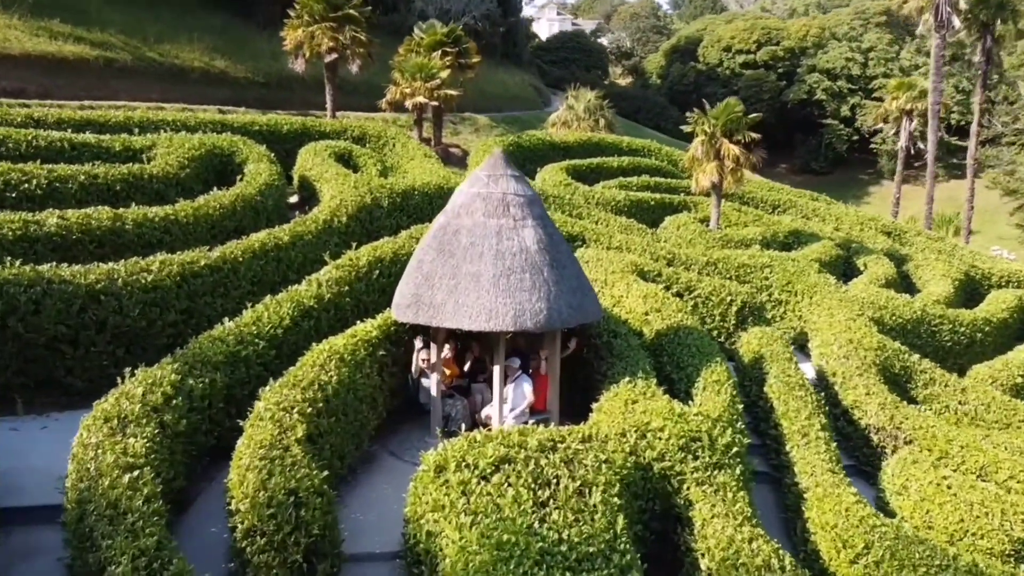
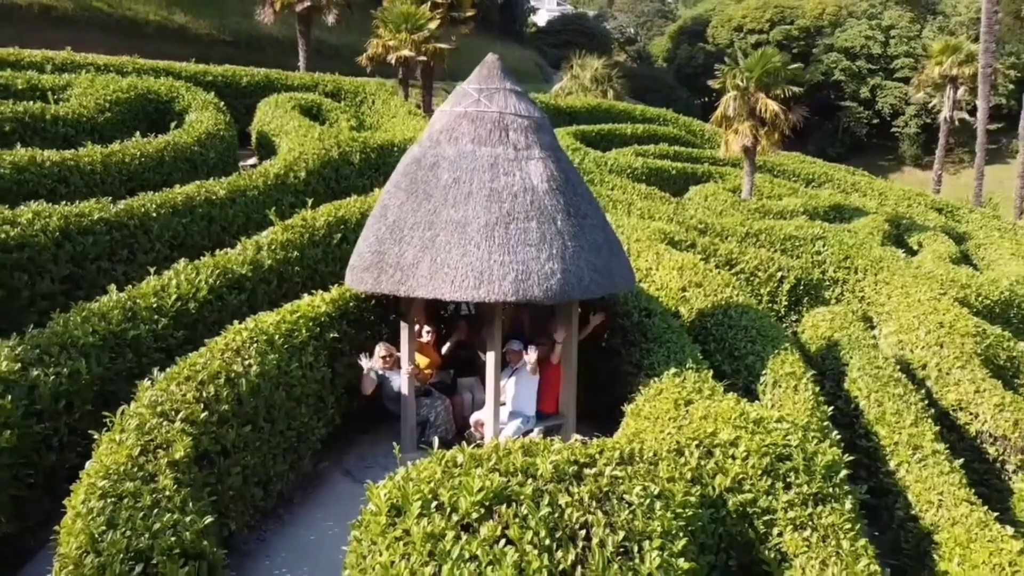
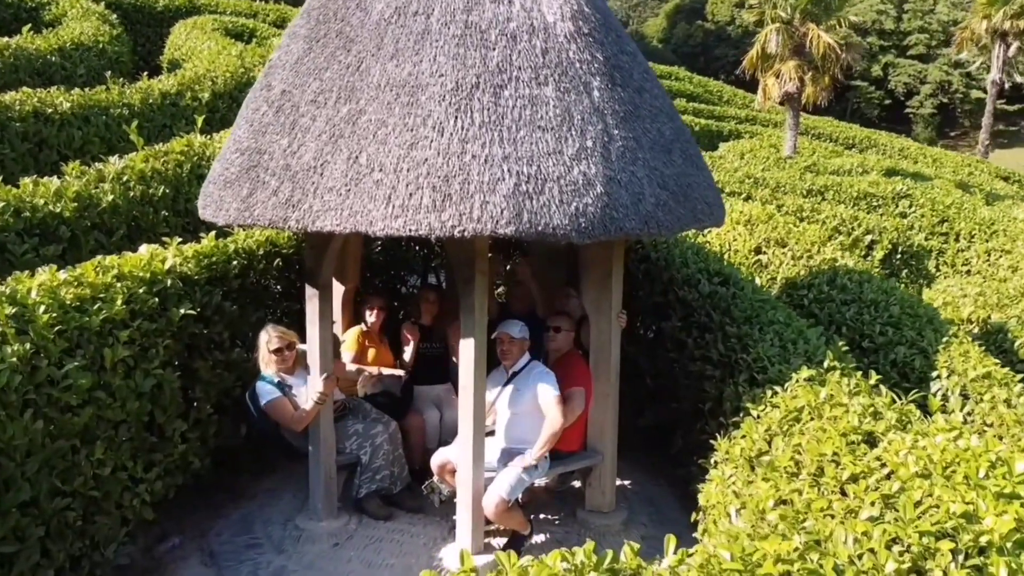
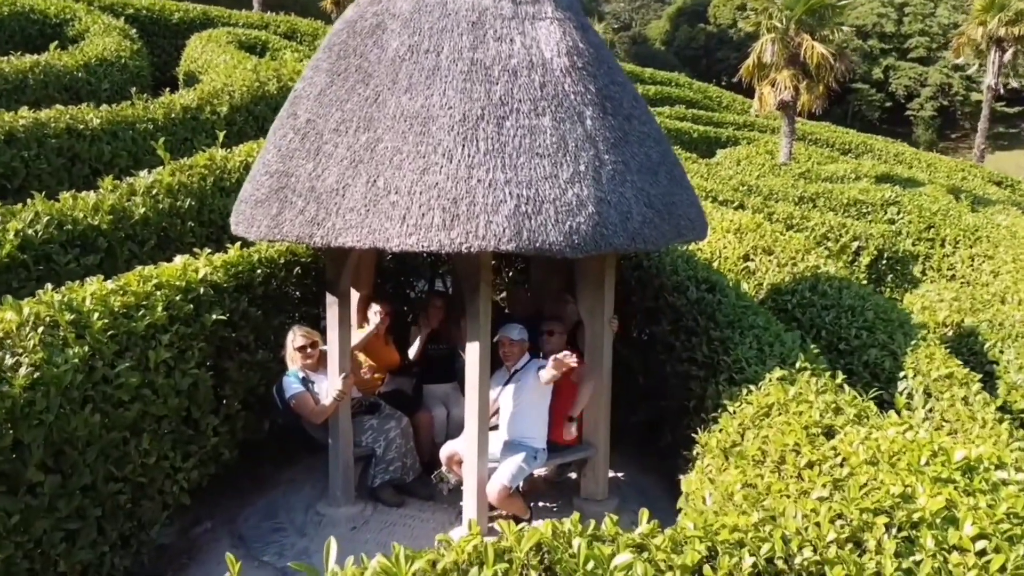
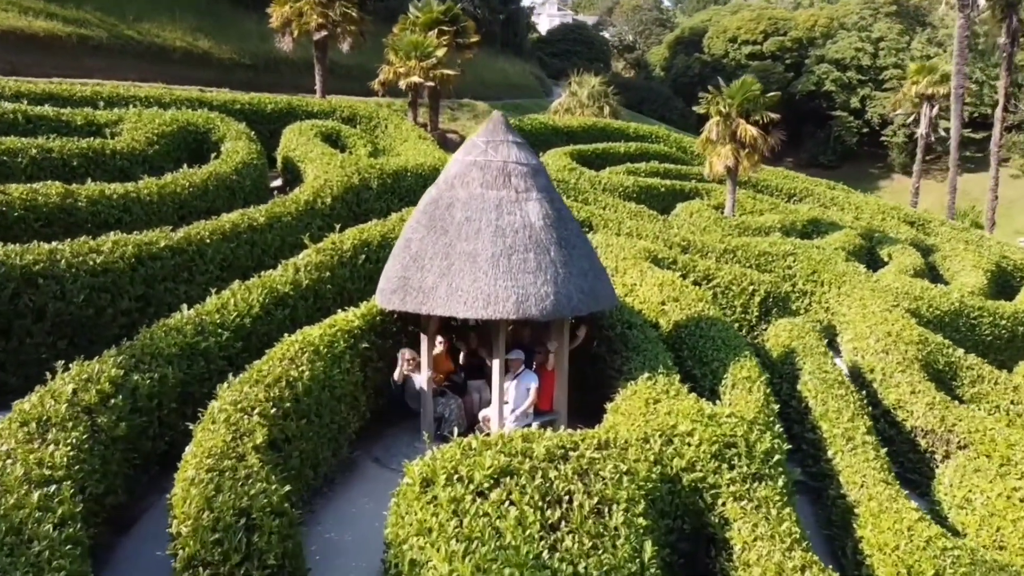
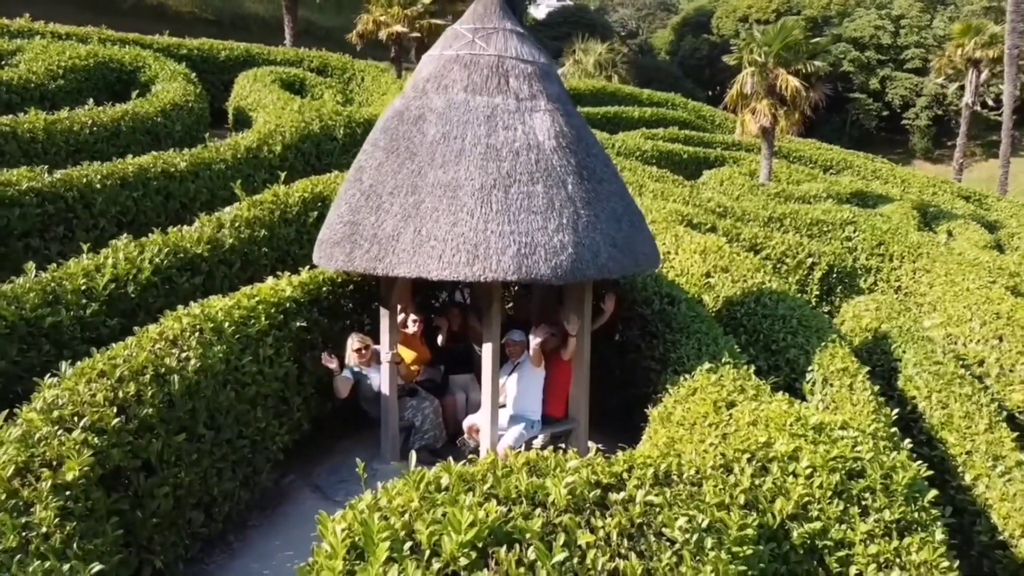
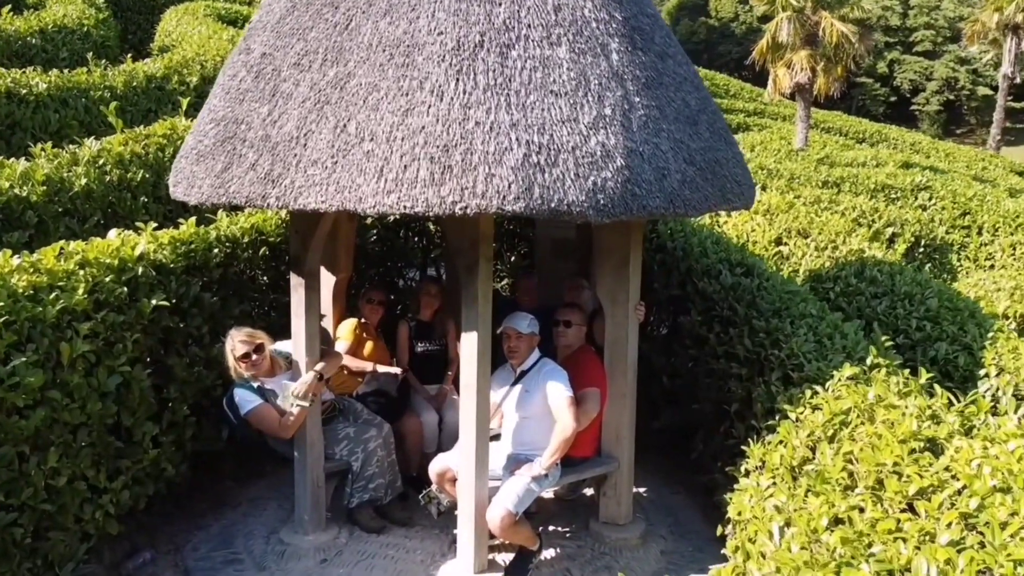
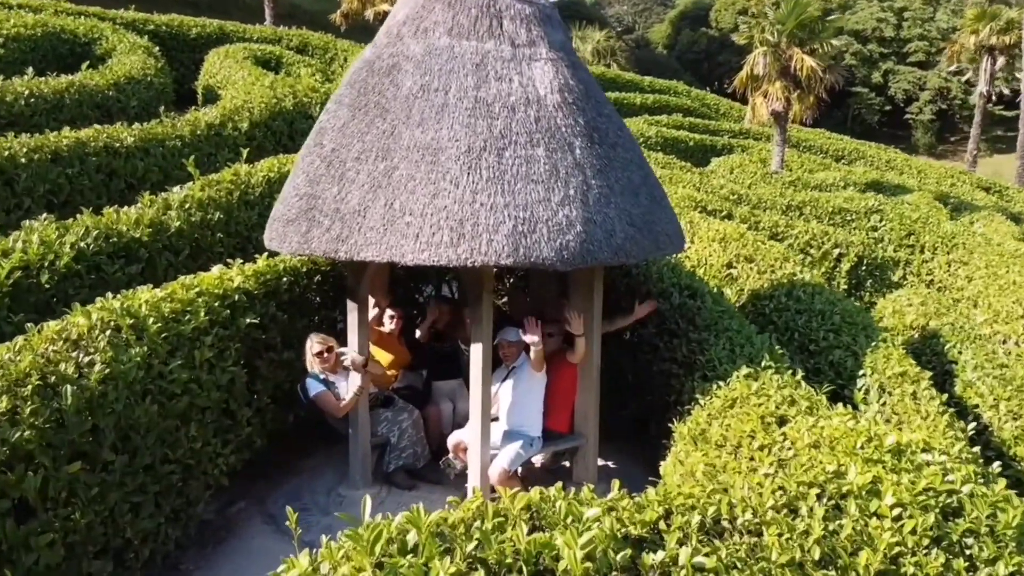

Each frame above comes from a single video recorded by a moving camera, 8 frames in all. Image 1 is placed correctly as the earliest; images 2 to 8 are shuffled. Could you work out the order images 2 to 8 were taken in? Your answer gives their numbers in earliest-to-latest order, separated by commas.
5, 2, 6, 8, 4, 3, 7
